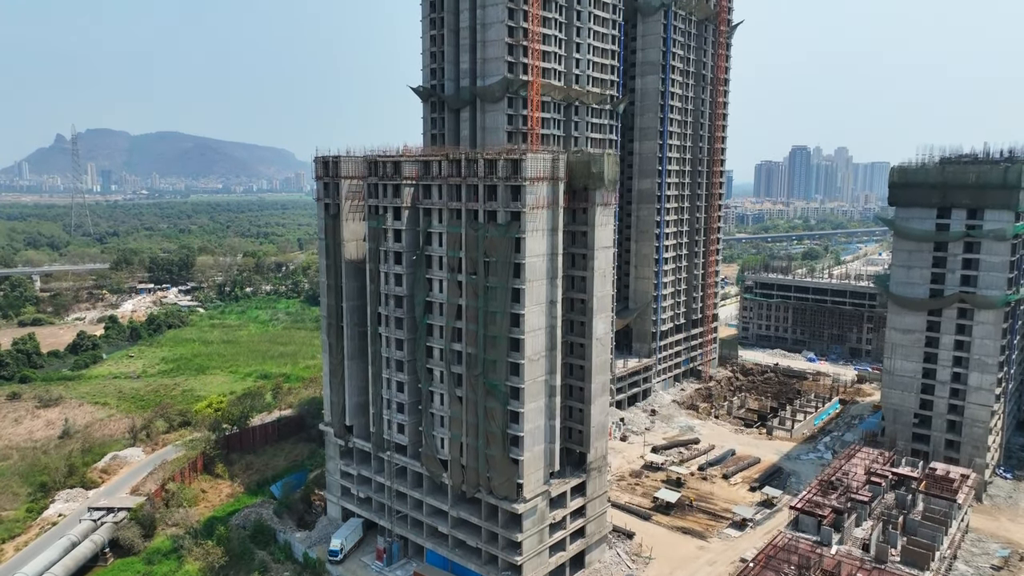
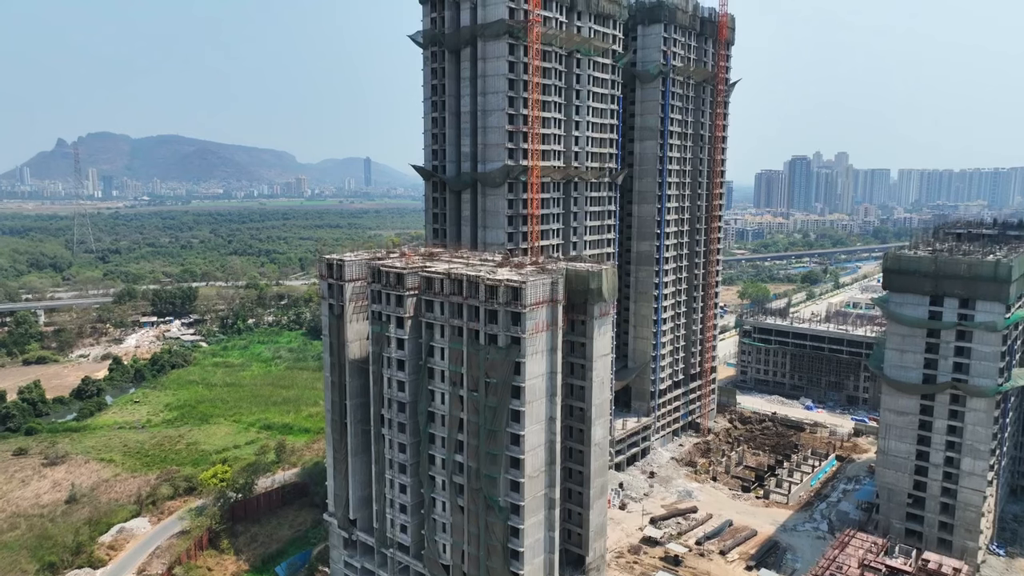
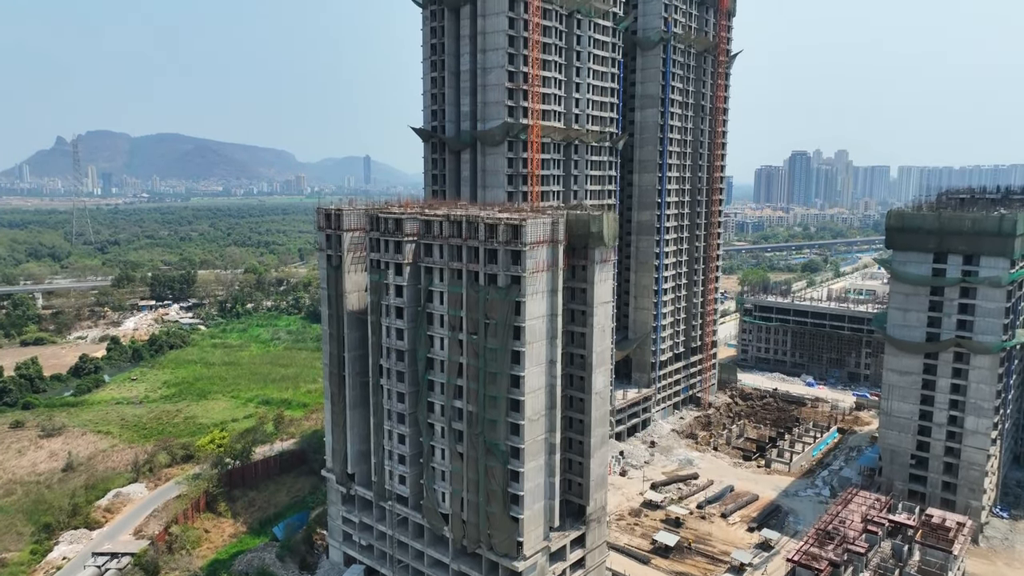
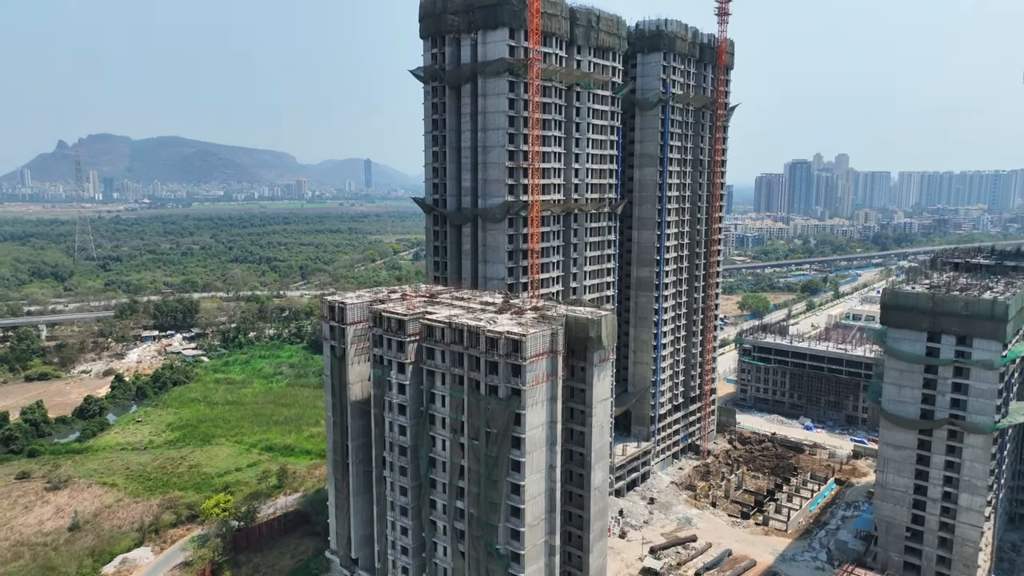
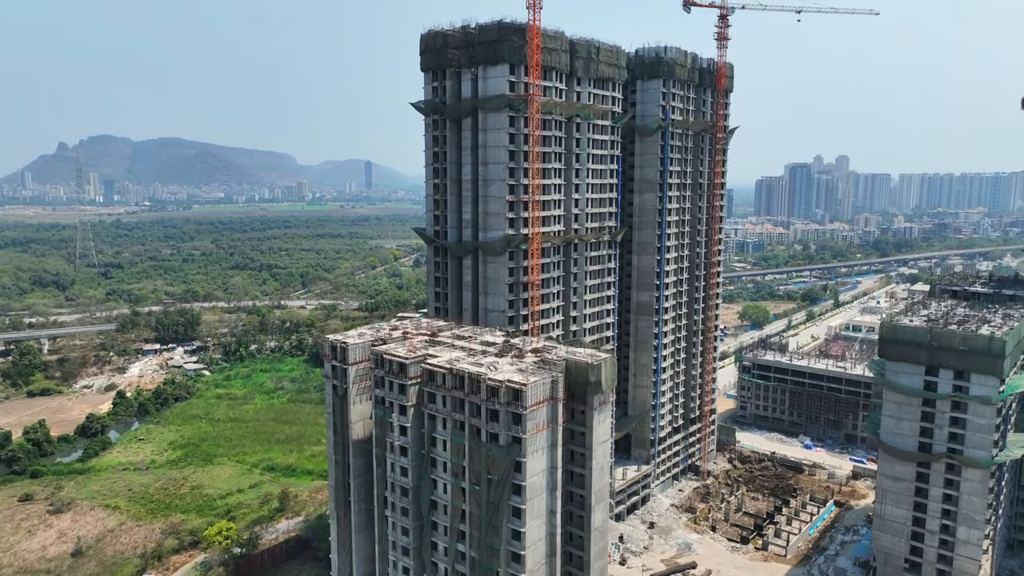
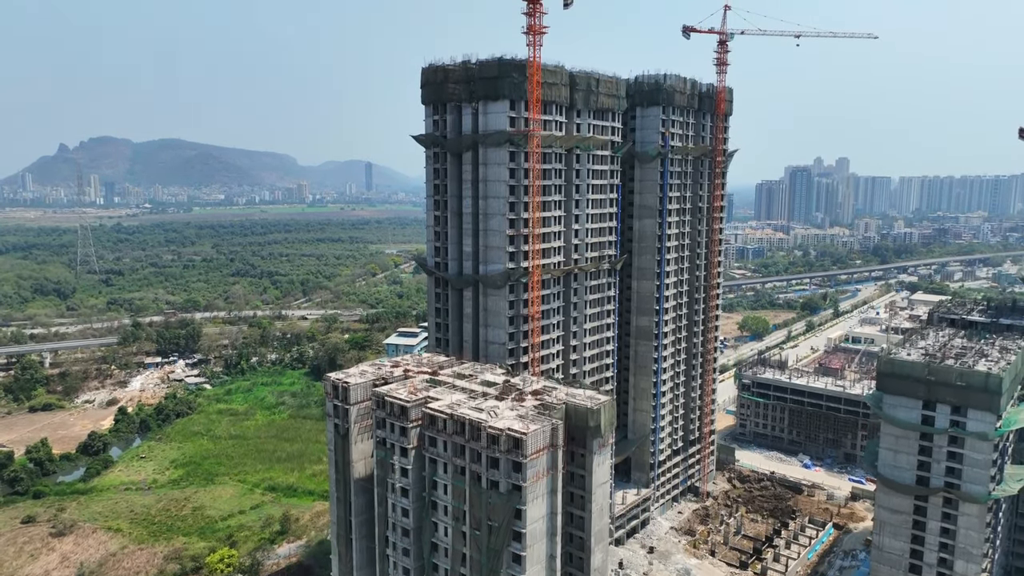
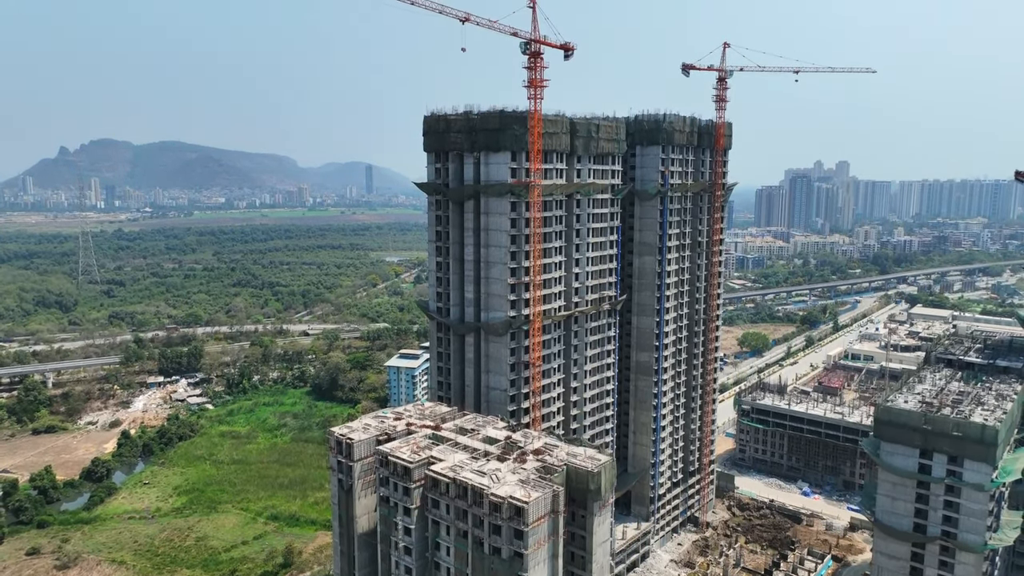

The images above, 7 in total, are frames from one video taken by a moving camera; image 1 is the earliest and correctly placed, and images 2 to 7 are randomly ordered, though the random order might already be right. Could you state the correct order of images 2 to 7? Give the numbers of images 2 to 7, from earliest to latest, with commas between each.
3, 2, 4, 5, 6, 7
